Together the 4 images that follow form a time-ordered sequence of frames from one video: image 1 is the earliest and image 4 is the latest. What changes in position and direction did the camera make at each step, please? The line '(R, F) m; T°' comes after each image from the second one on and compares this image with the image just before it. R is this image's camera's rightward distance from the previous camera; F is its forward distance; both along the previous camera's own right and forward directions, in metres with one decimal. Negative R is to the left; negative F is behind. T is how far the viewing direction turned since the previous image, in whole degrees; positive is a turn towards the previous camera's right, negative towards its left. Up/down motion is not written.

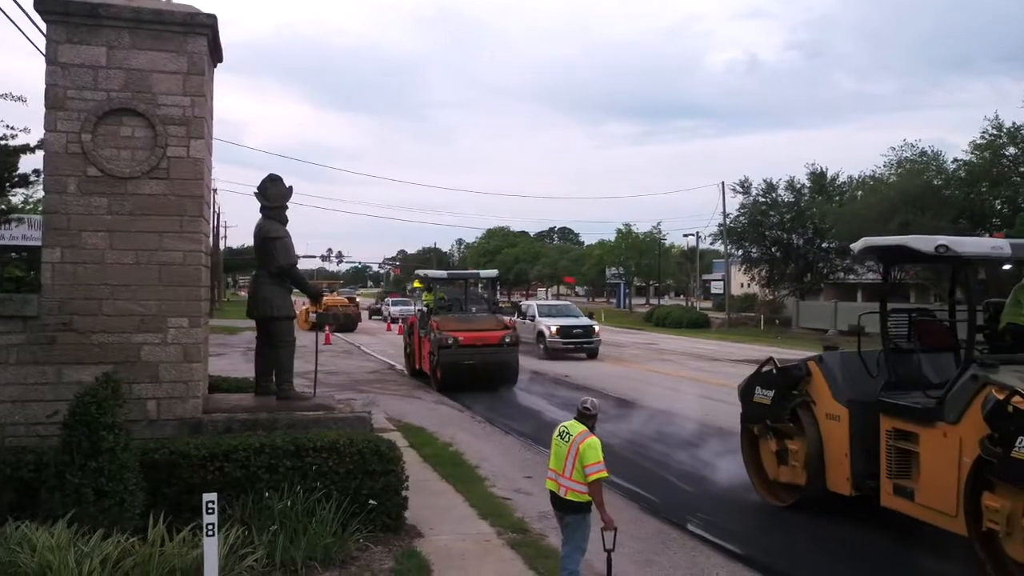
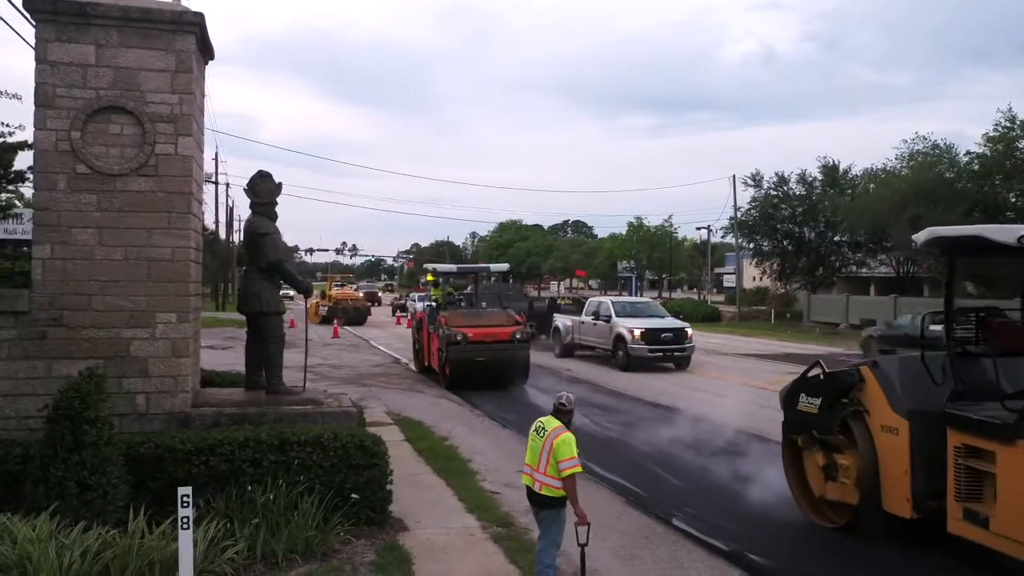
(+0.3, 0.0) m; -1°
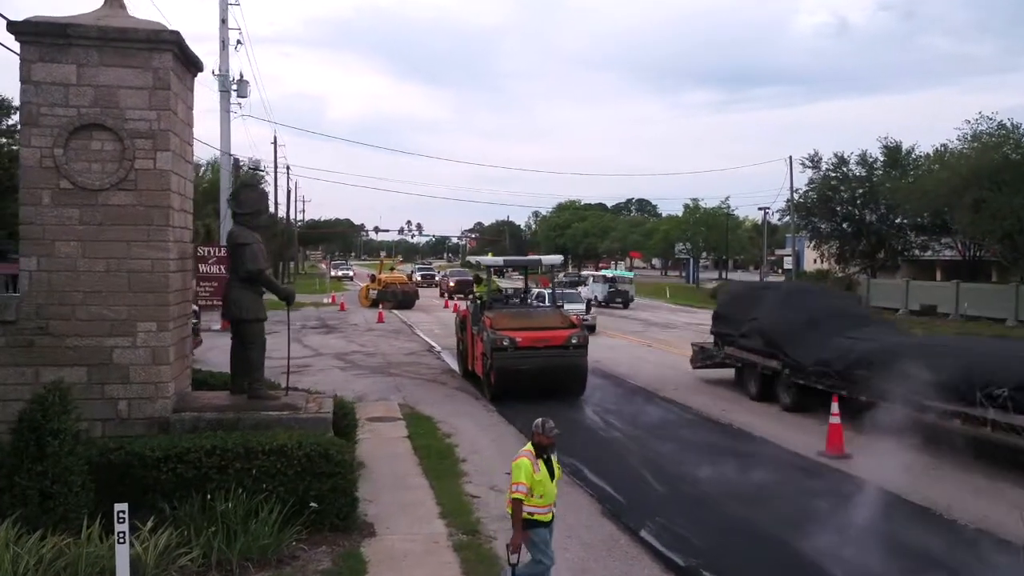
(+0.9, 0.0) m; -4°
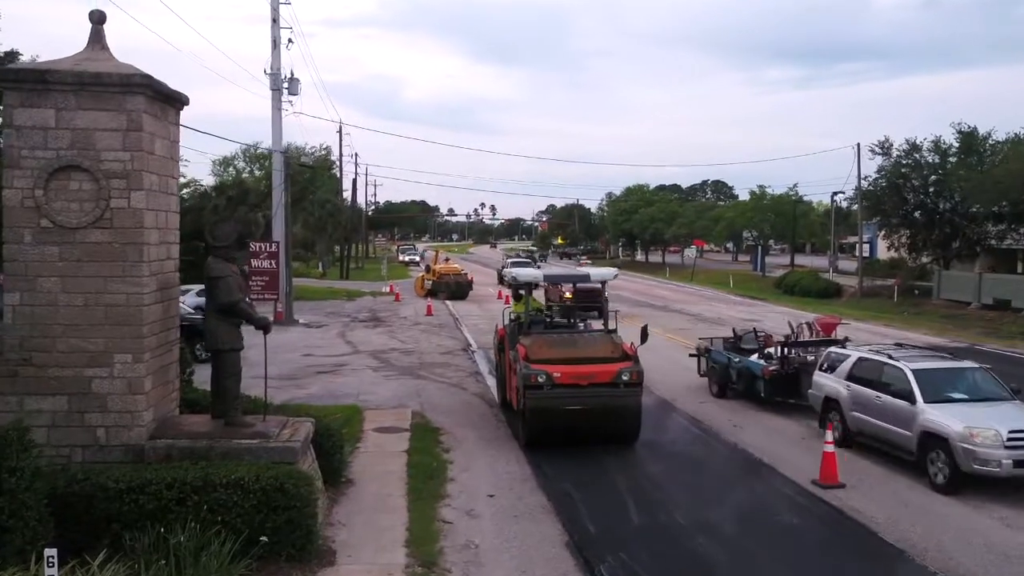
(+1.1, 0.0) m; -5°
